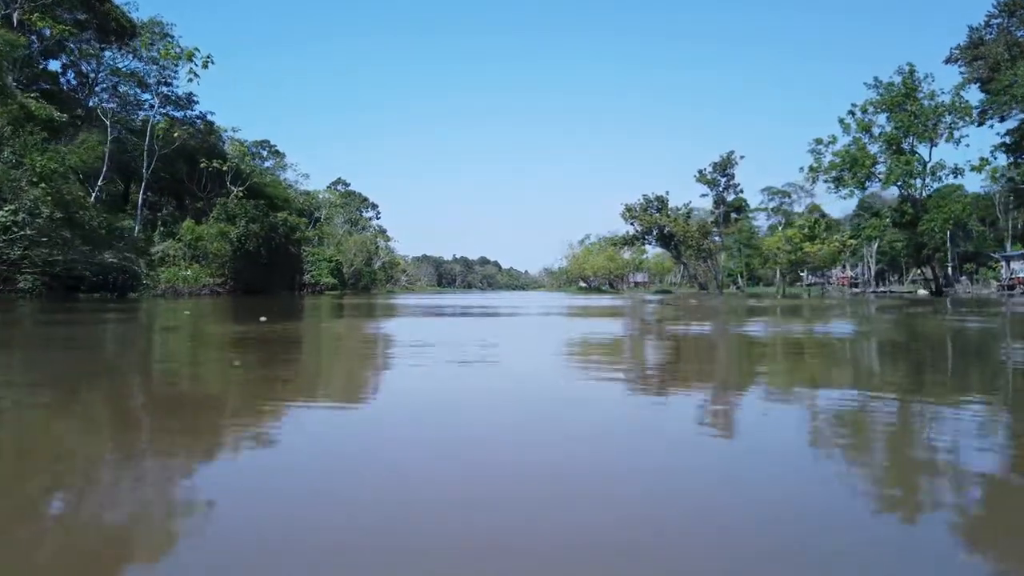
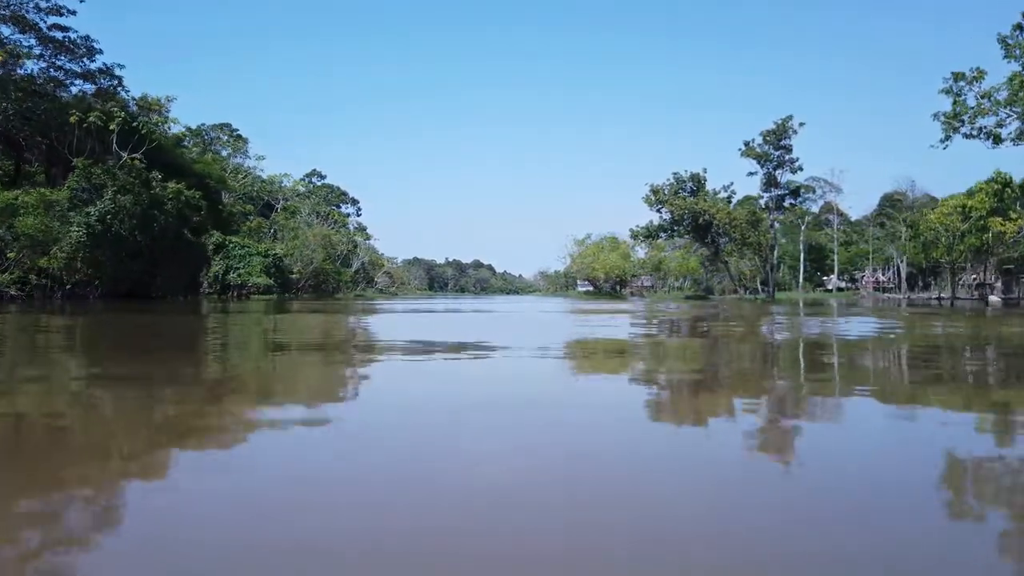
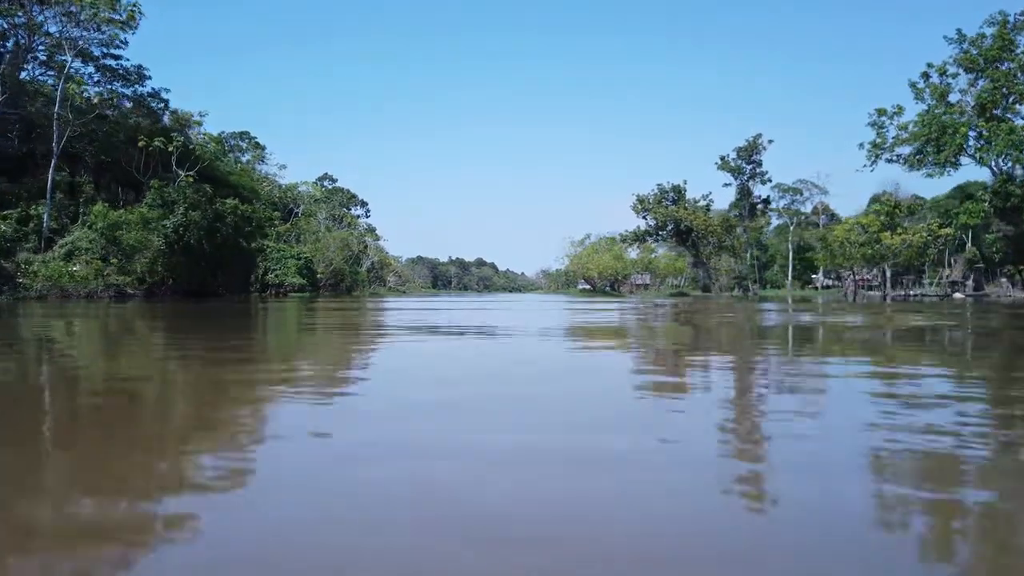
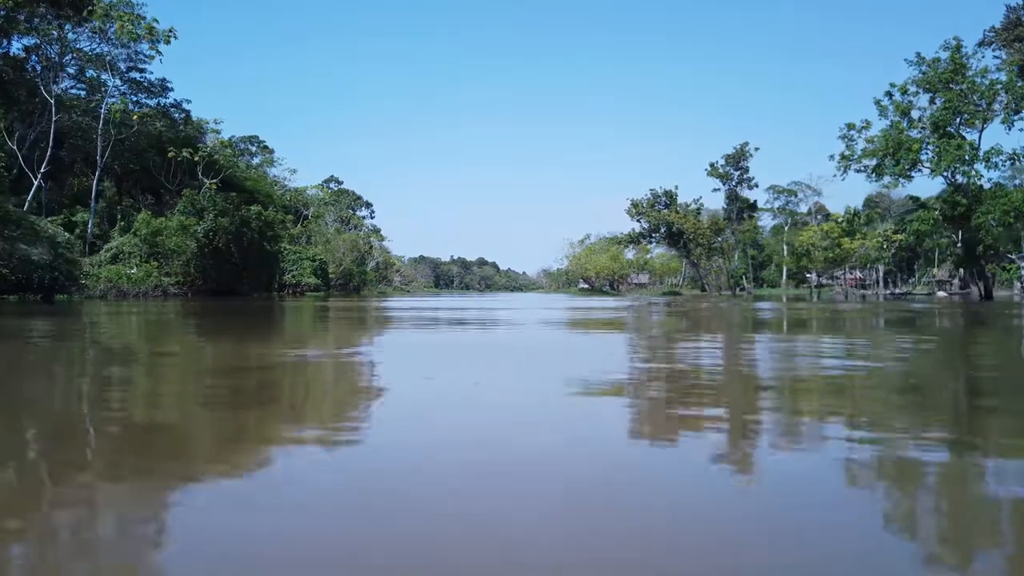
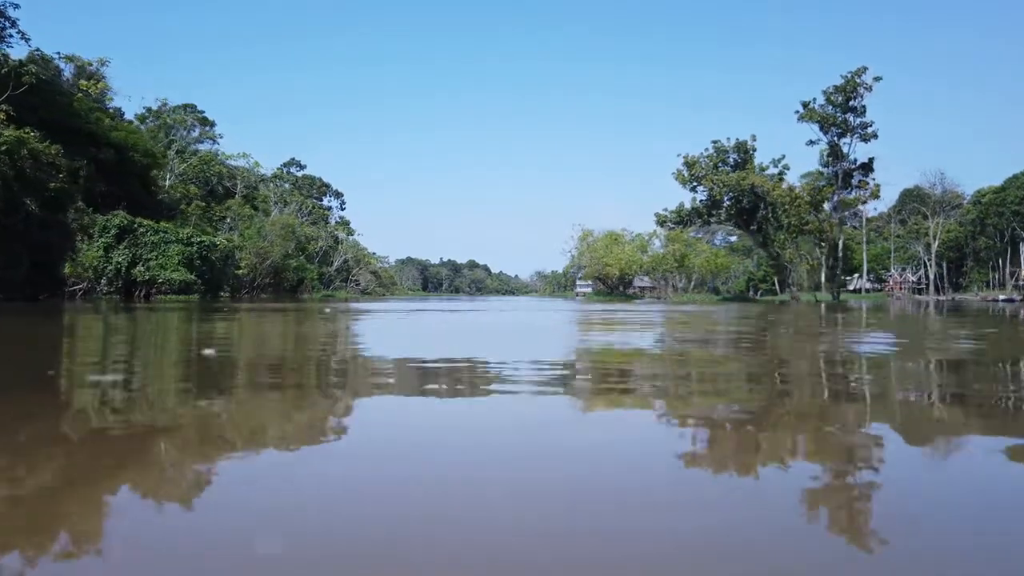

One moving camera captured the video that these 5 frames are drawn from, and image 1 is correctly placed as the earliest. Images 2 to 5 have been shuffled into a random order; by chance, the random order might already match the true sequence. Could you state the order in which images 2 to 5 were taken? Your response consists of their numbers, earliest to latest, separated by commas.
4, 3, 2, 5
